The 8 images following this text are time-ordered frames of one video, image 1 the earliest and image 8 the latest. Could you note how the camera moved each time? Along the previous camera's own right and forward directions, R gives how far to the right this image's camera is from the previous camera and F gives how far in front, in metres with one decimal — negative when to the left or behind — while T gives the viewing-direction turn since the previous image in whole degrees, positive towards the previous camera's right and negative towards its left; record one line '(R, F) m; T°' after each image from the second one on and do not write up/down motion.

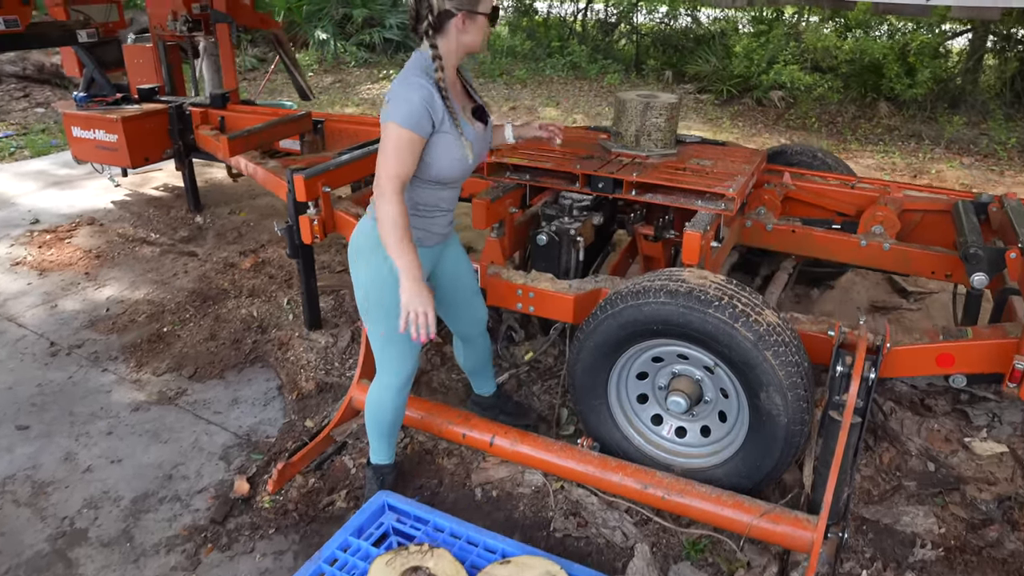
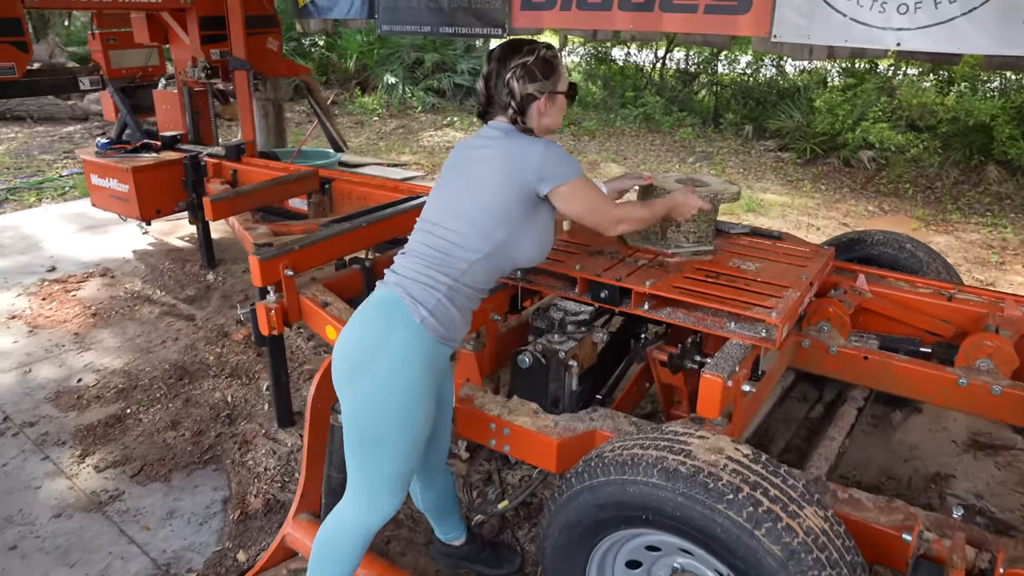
(+0.3, +0.7) m; -6°
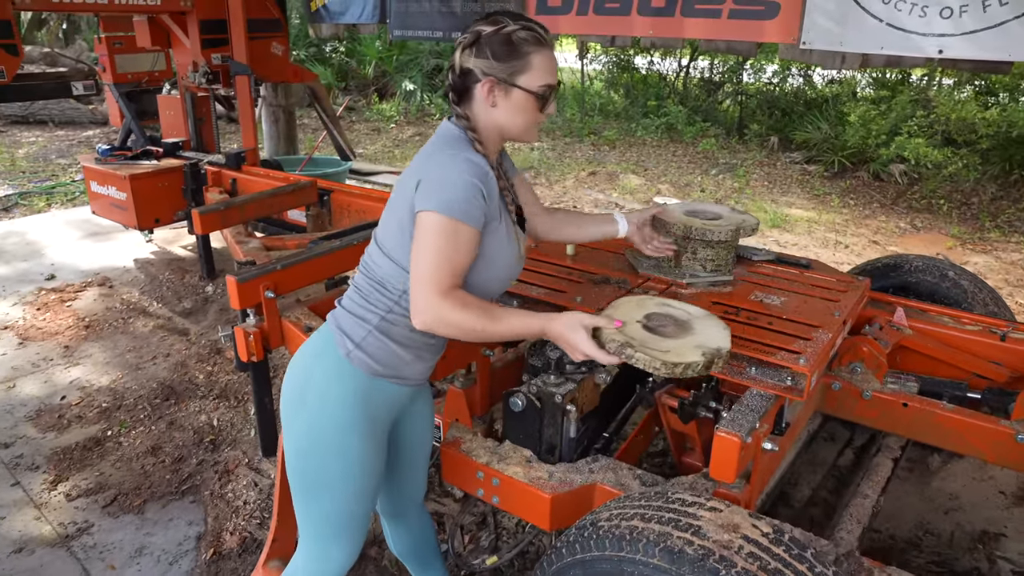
(+0.1, +0.2) m; -2°
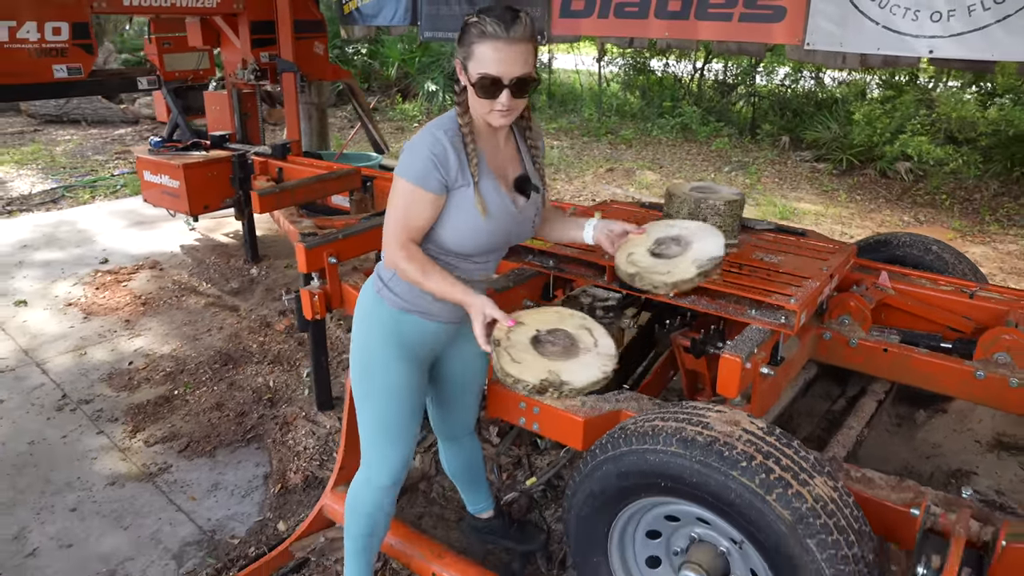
(-0.1, -0.4) m; -1°
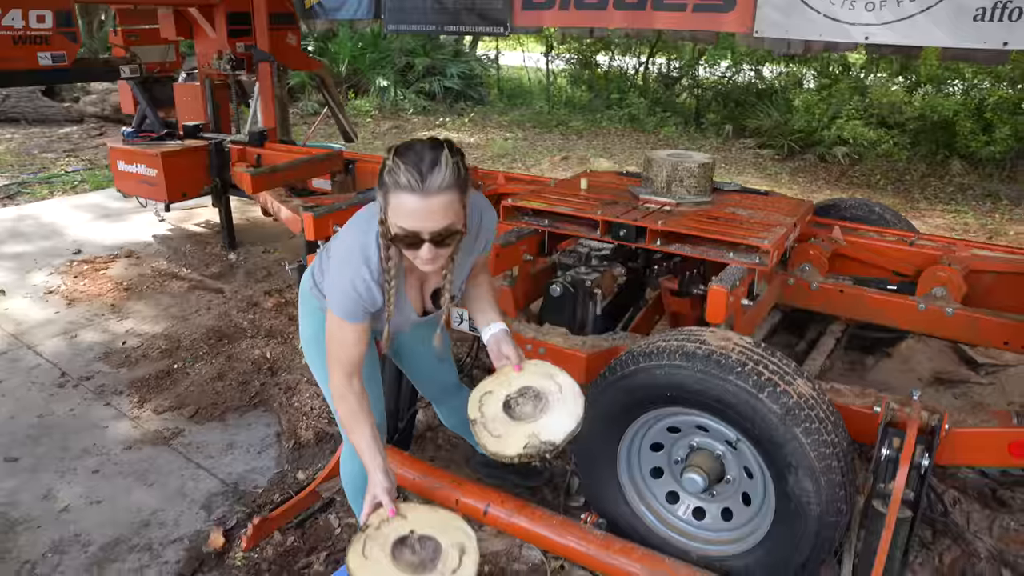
(-0.2, -0.3) m; +4°
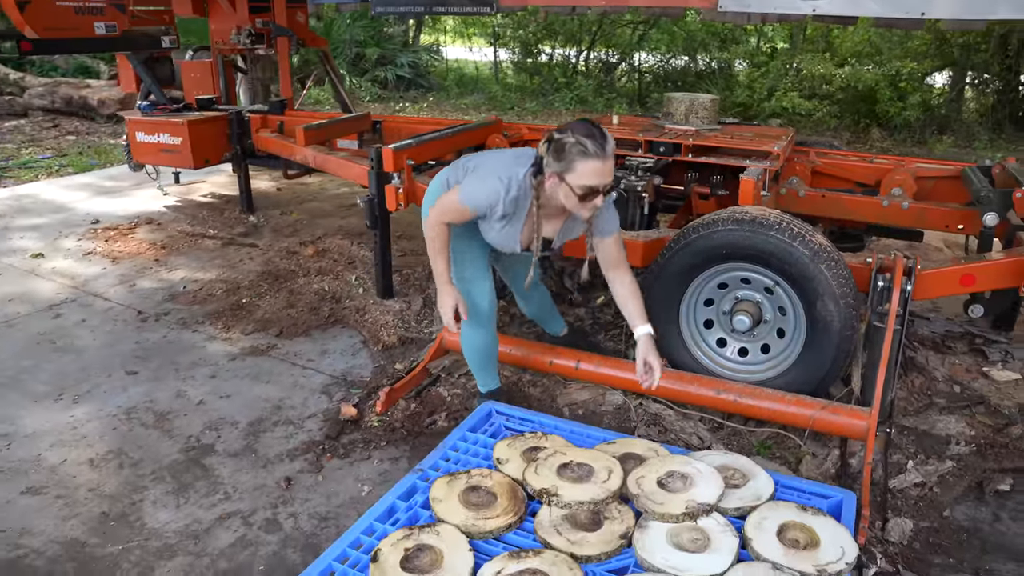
(-0.7, -0.6) m; +6°
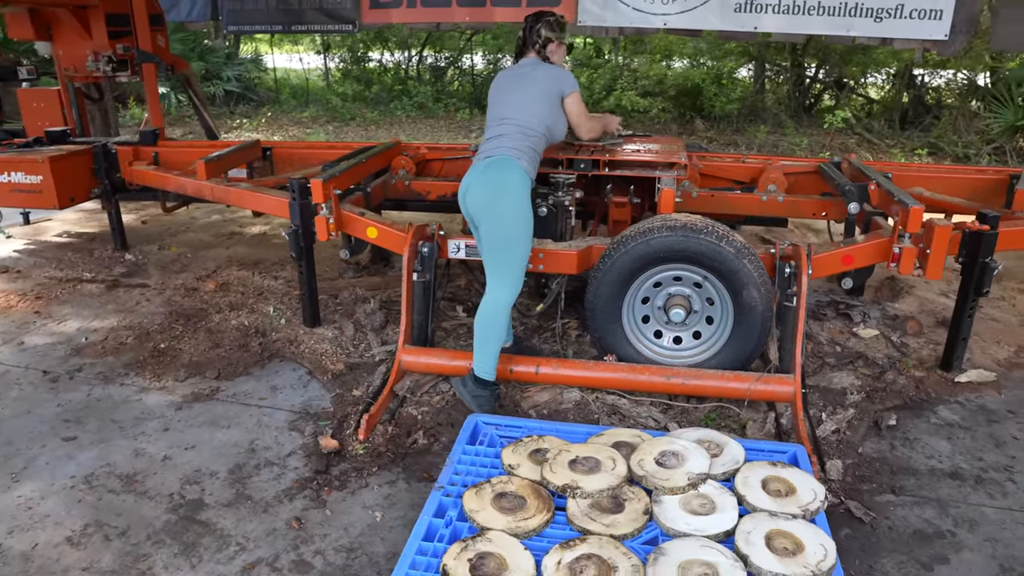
(-0.6, -0.2) m; +13°
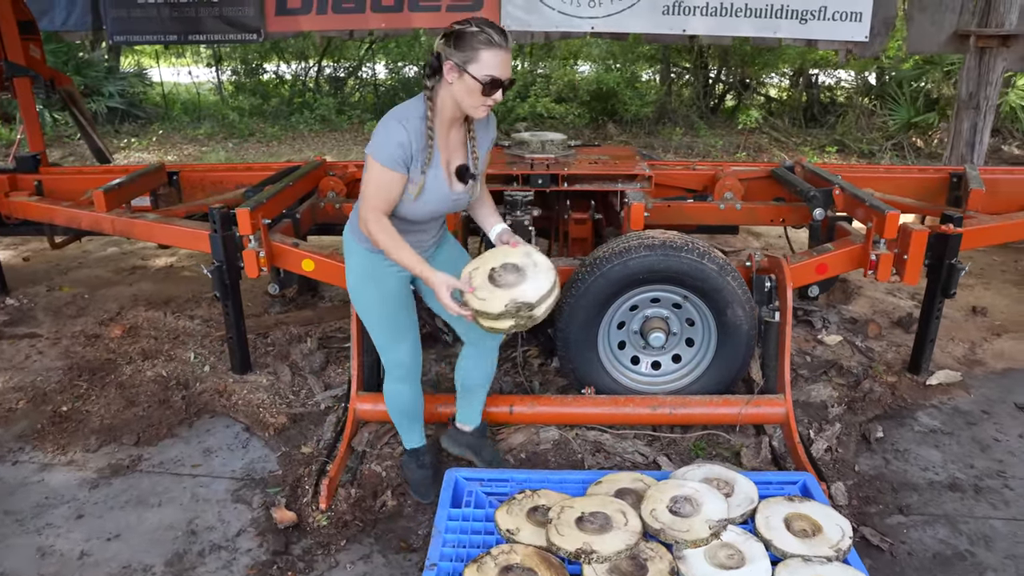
(-0.3, +0.3) m; +8°
